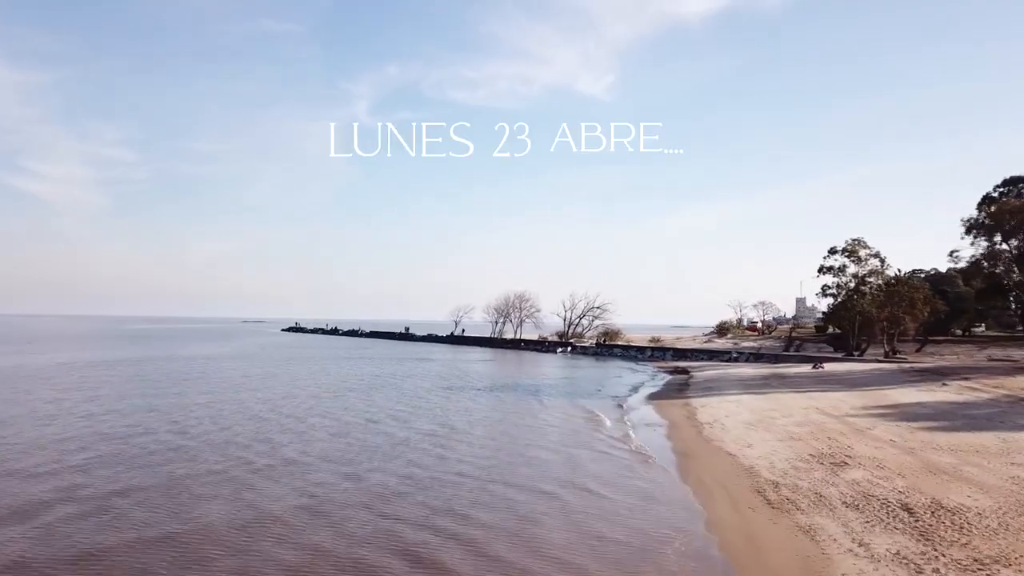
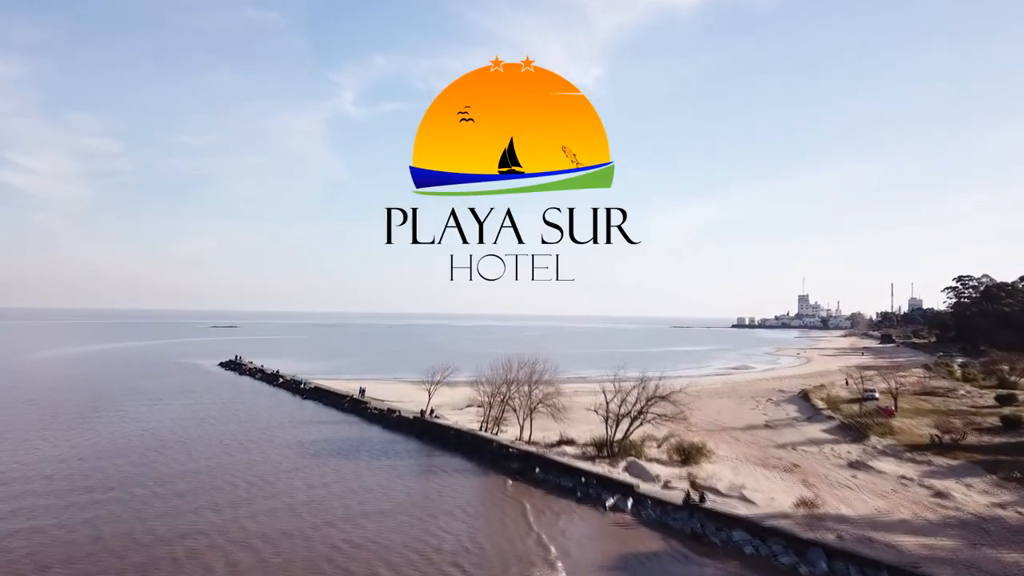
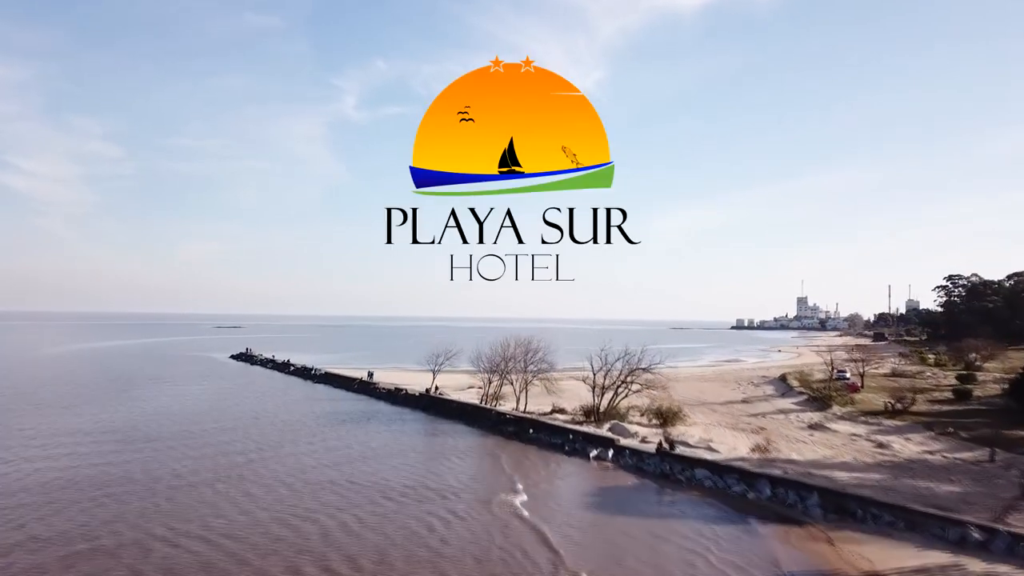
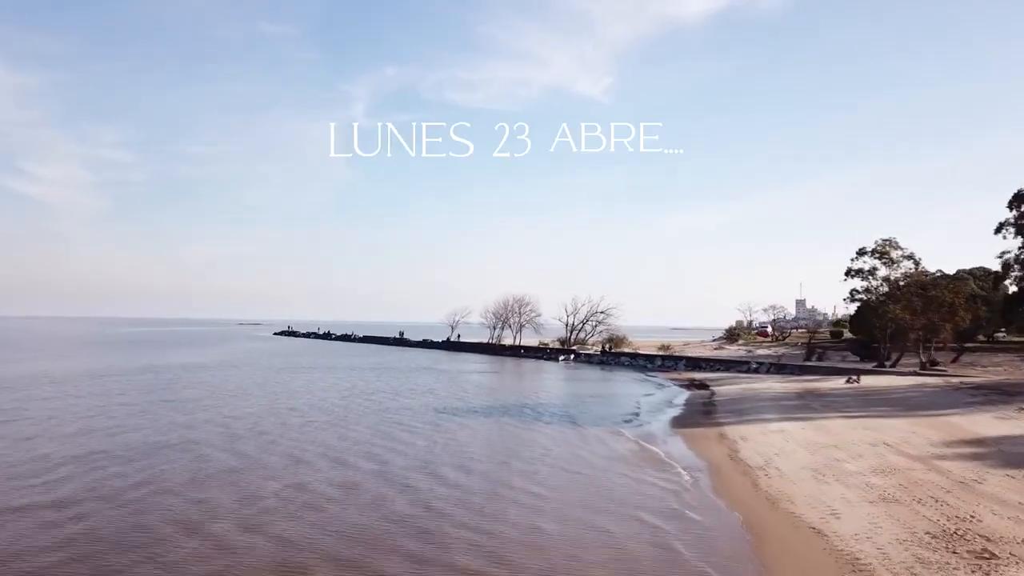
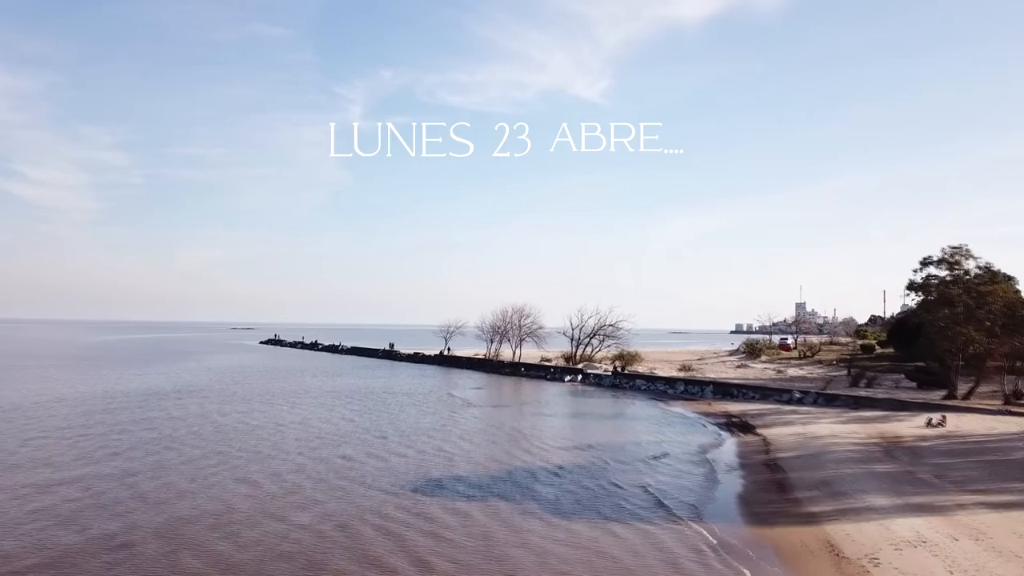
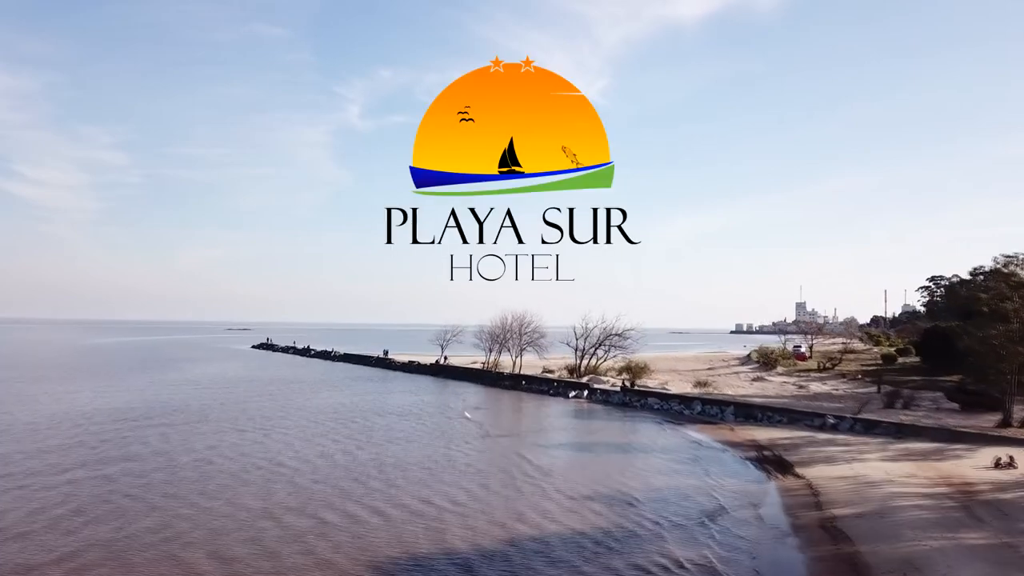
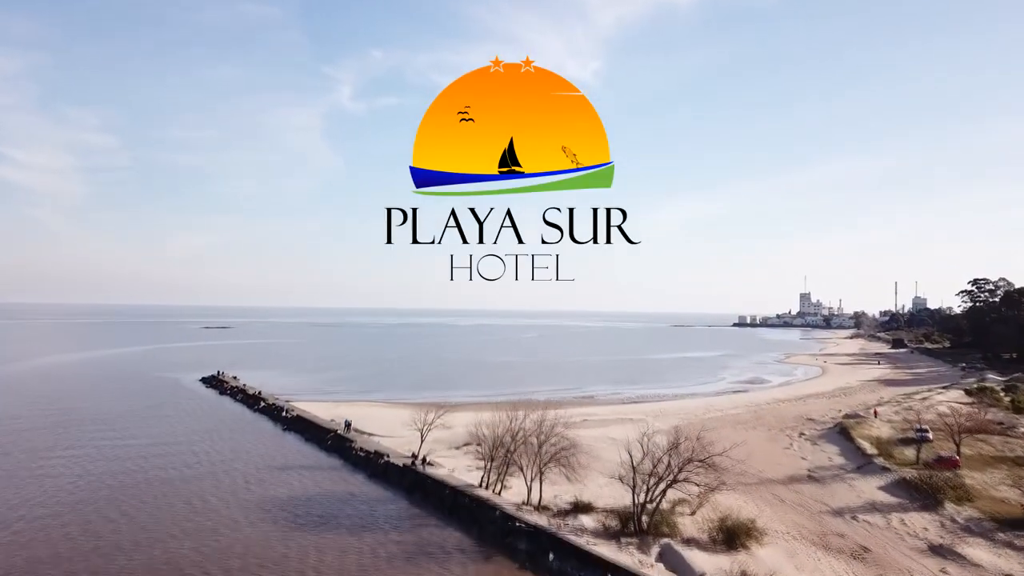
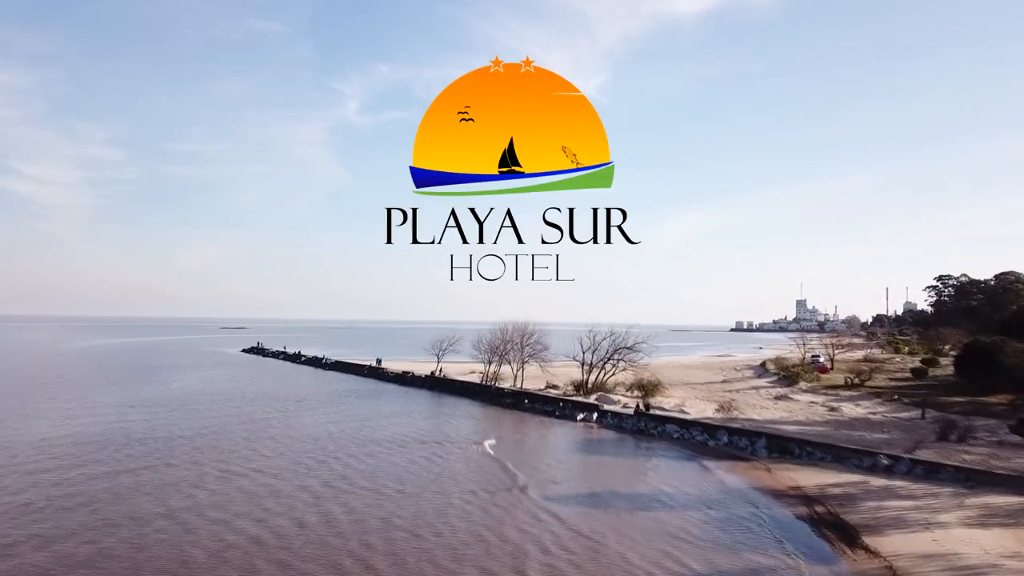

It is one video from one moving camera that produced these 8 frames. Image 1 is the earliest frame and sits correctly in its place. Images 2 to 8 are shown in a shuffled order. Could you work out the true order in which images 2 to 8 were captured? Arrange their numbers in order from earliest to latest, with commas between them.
4, 5, 6, 8, 3, 2, 7
